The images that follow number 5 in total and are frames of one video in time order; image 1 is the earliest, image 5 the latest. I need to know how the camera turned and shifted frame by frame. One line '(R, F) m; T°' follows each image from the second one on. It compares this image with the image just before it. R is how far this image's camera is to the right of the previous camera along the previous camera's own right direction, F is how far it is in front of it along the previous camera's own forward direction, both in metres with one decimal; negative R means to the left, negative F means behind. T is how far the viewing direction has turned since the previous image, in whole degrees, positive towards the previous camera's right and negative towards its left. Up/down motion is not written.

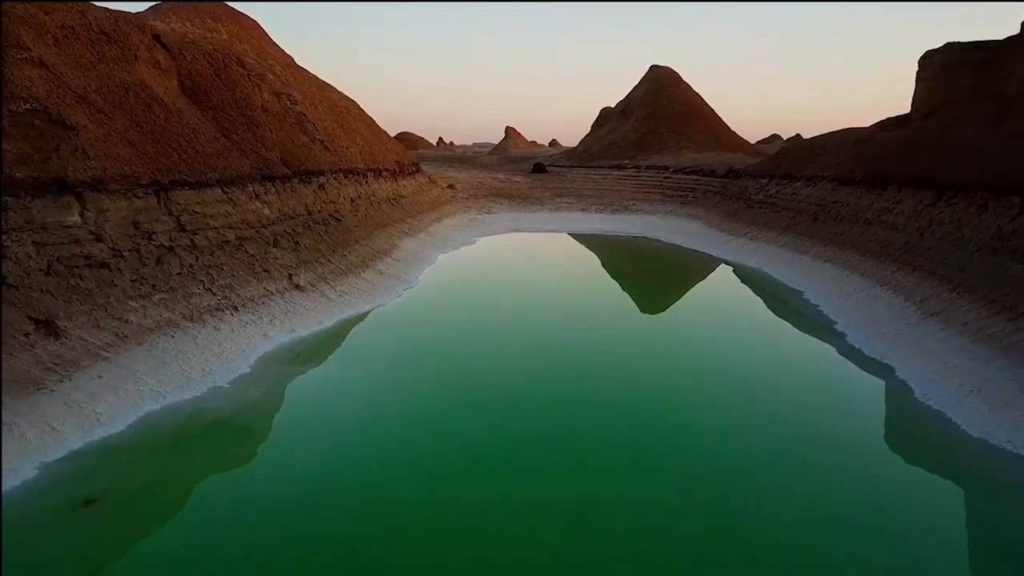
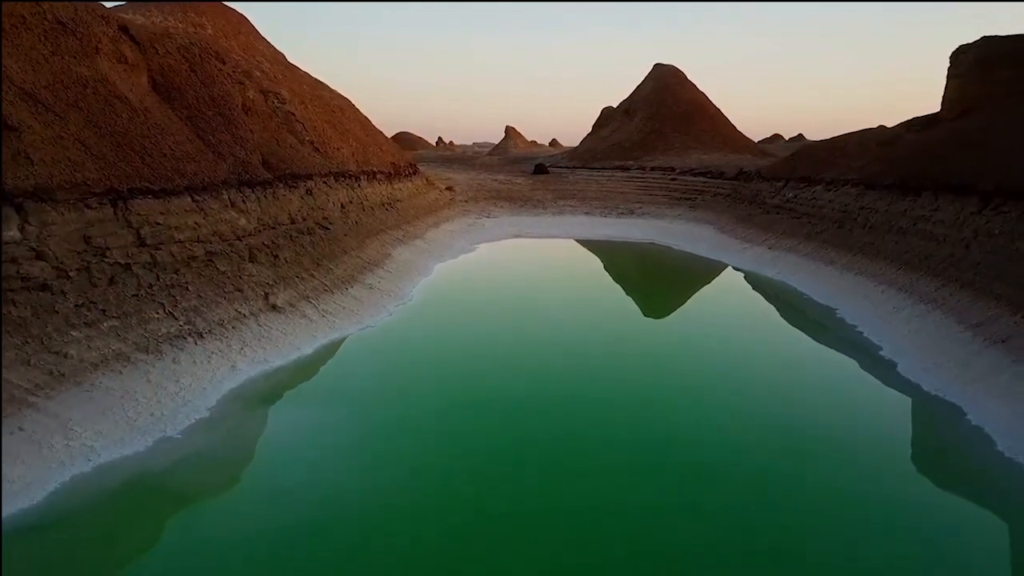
(-0.1, +1.4) m; 0°
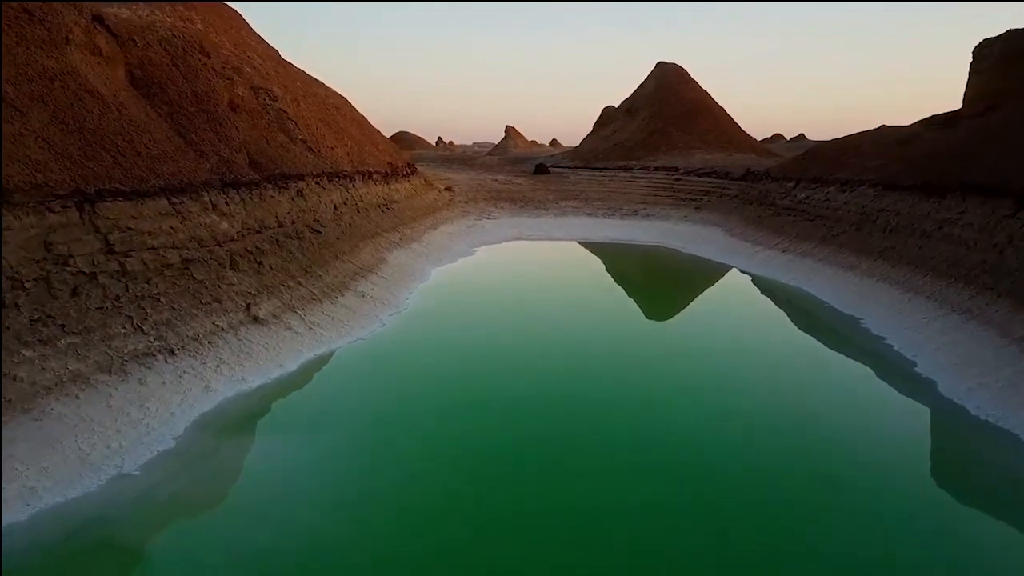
(0.0, +0.9) m; 0°
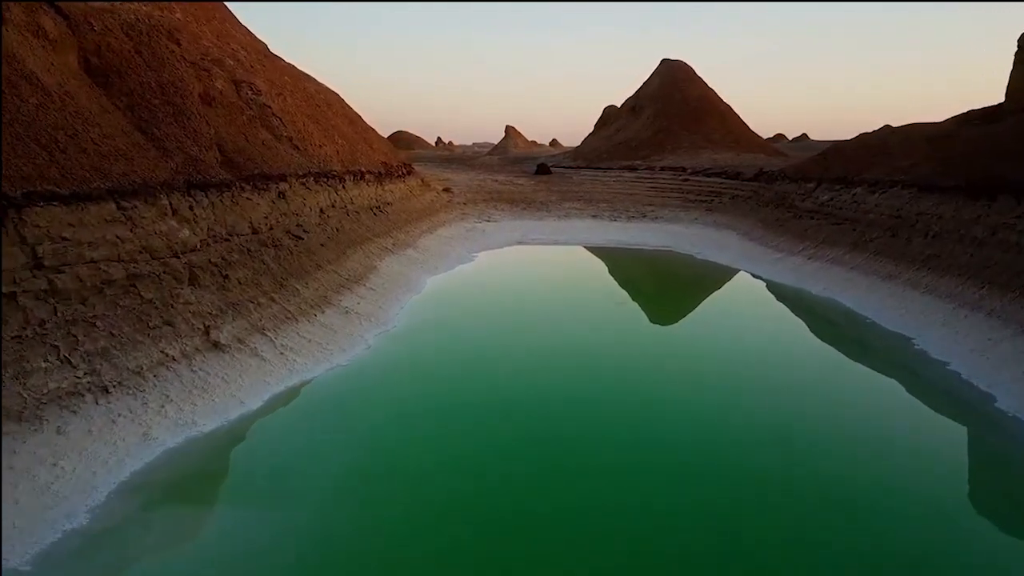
(-0.1, +1.6) m; 0°
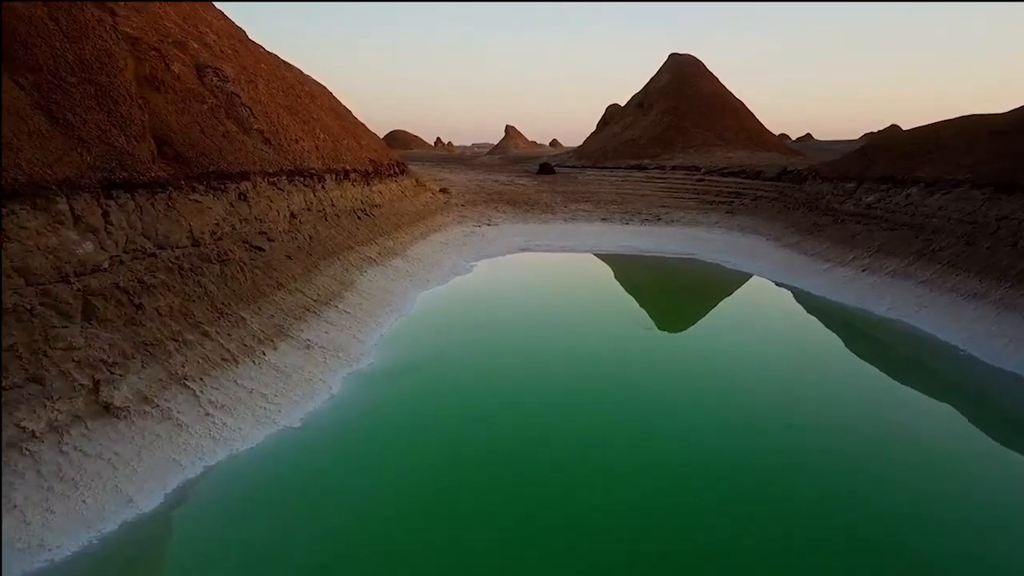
(-0.1, +2.6) m; 0°
